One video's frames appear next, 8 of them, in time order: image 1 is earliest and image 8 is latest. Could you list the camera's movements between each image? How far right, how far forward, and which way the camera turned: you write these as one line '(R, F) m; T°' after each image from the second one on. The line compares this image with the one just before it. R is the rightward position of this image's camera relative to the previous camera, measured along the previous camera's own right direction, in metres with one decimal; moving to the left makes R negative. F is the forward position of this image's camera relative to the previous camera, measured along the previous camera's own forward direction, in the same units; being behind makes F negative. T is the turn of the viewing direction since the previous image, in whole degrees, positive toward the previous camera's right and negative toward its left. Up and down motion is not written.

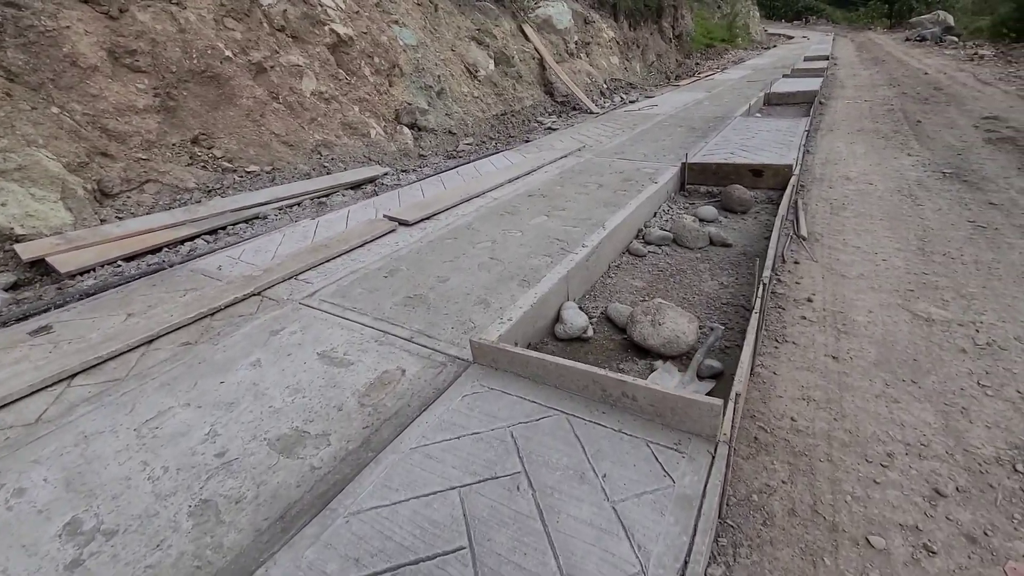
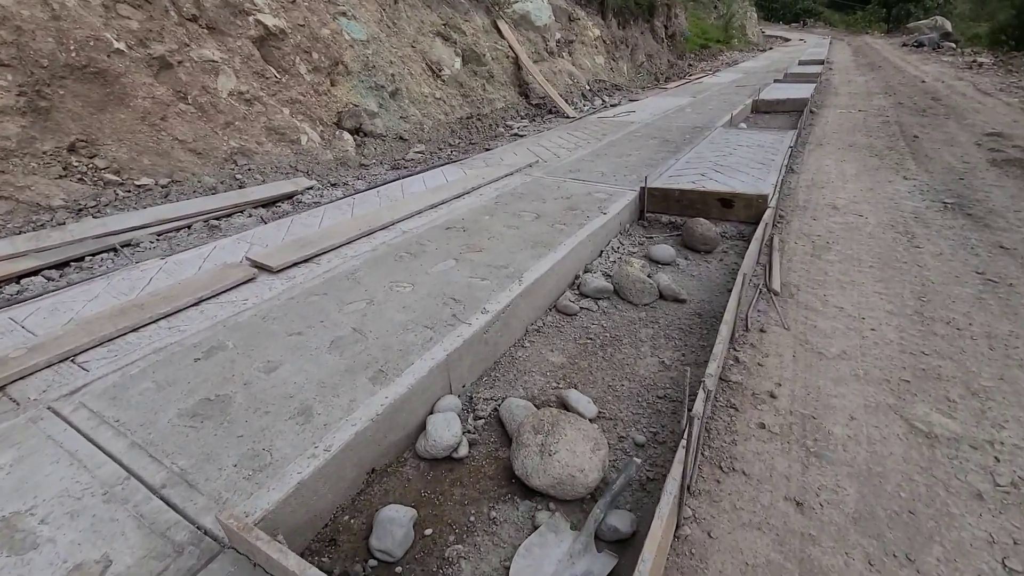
(+0.5, +0.7) m; +1°
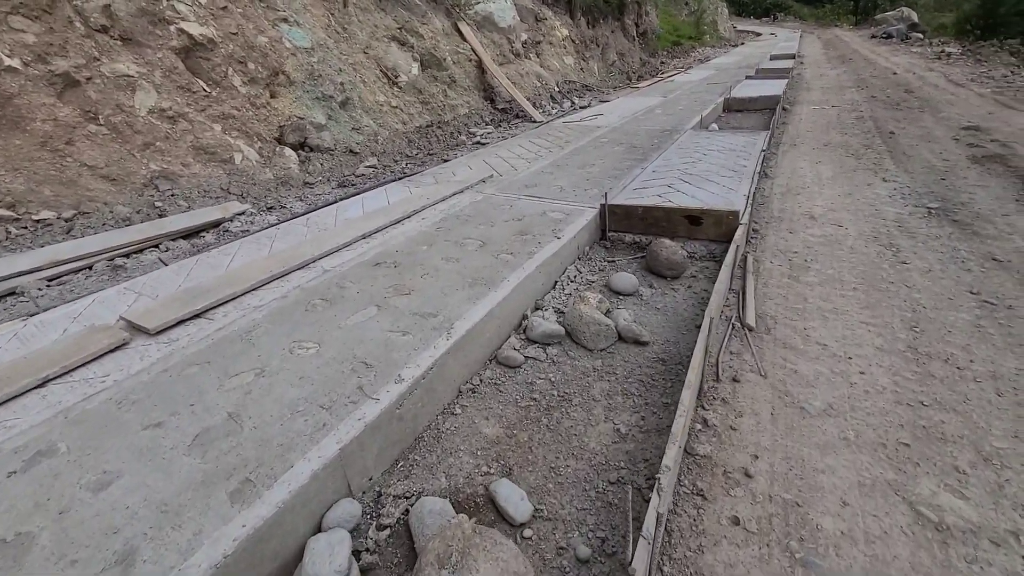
(+0.3, +0.4) m; +2°
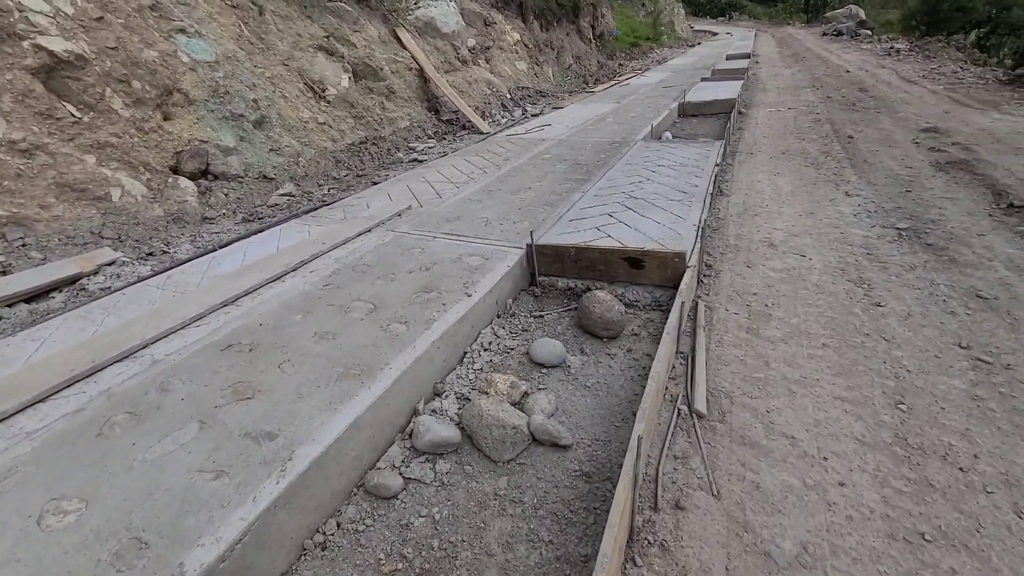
(+0.4, +0.6) m; +3°
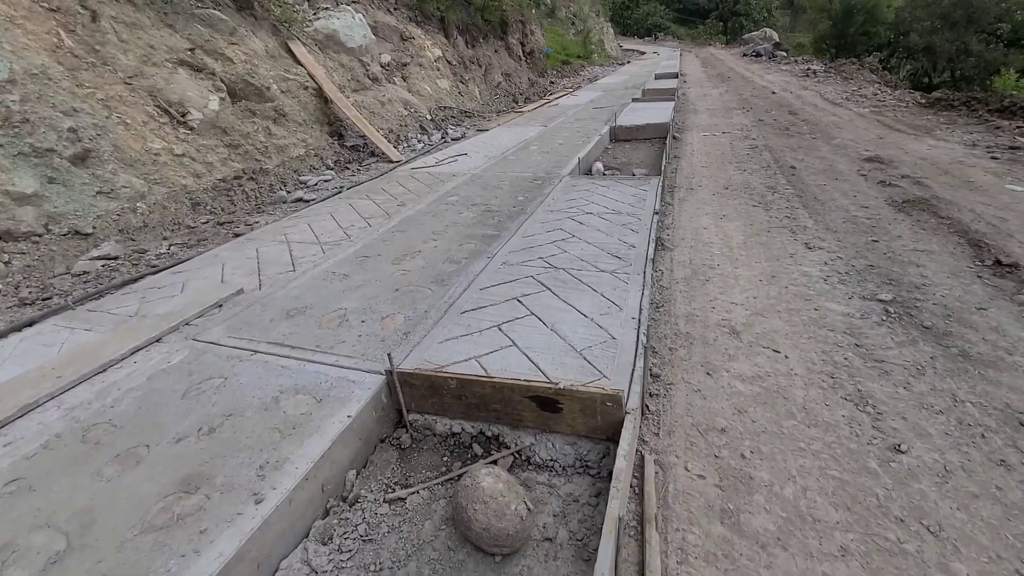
(+0.4, +1.0) m; +6°
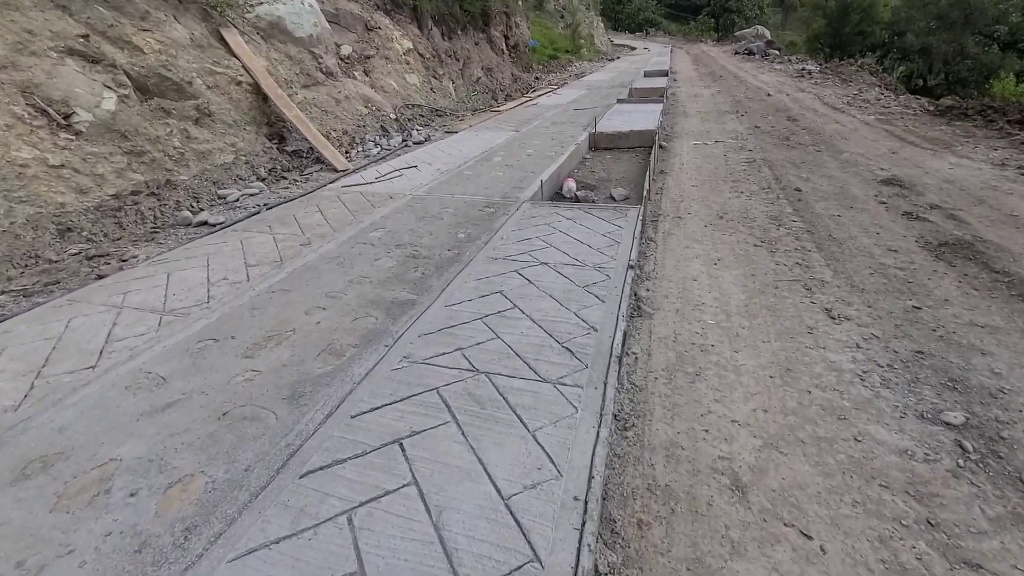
(+0.3, +0.9) m; +1°
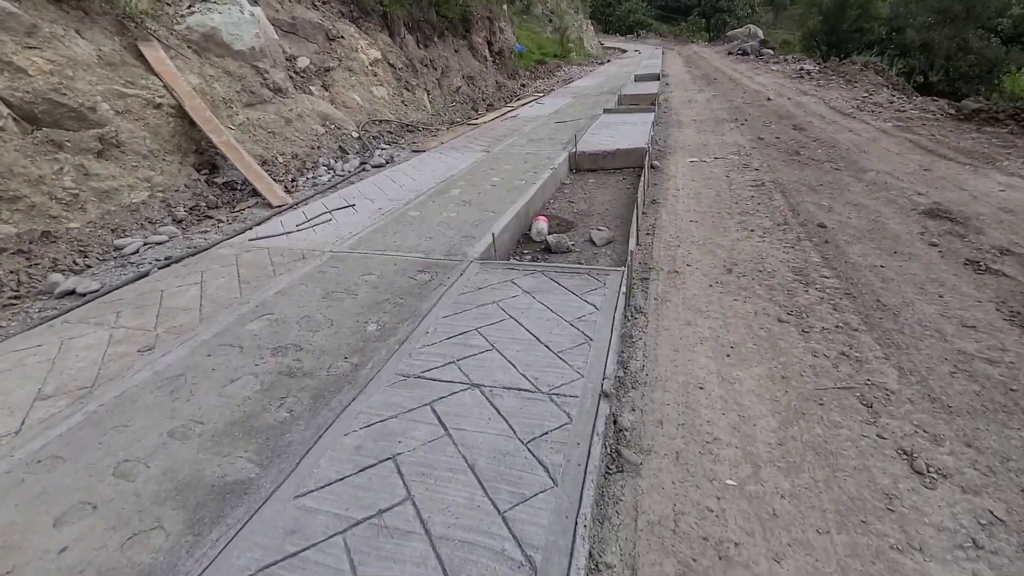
(+0.3, +0.9) m; 0°
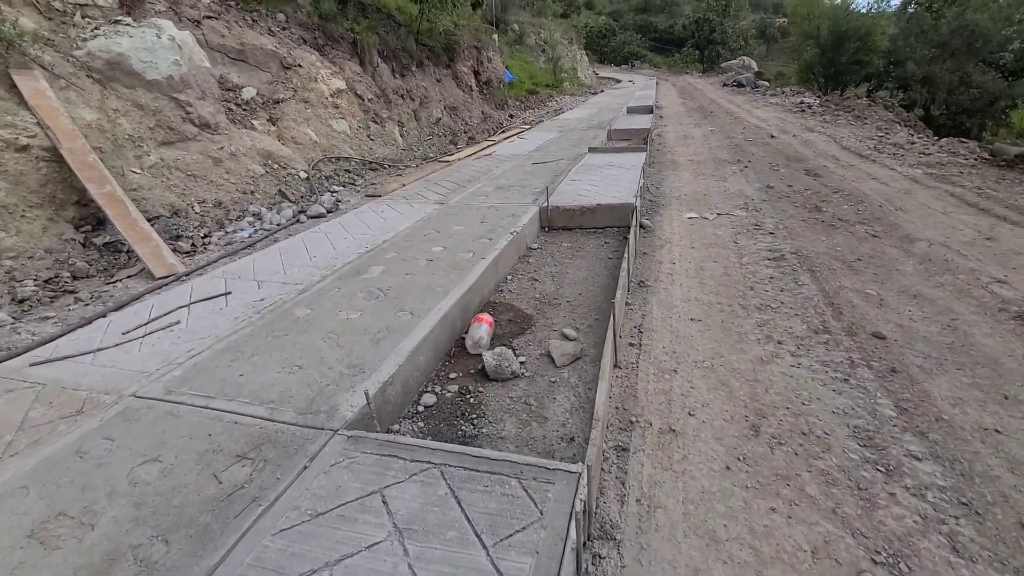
(+0.4, +1.2) m; 0°
